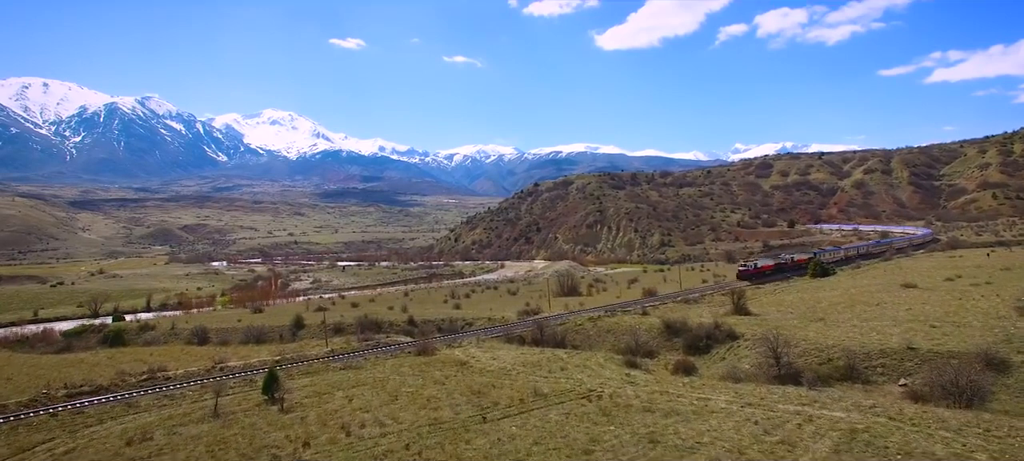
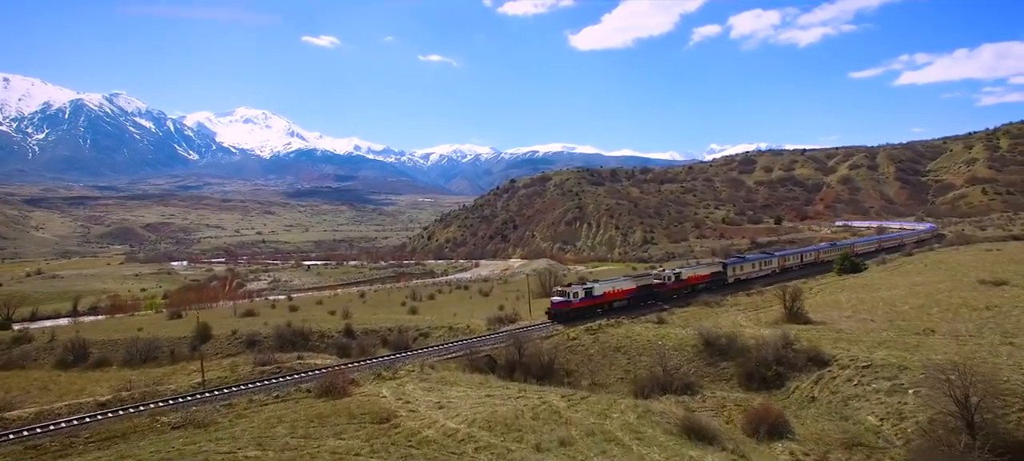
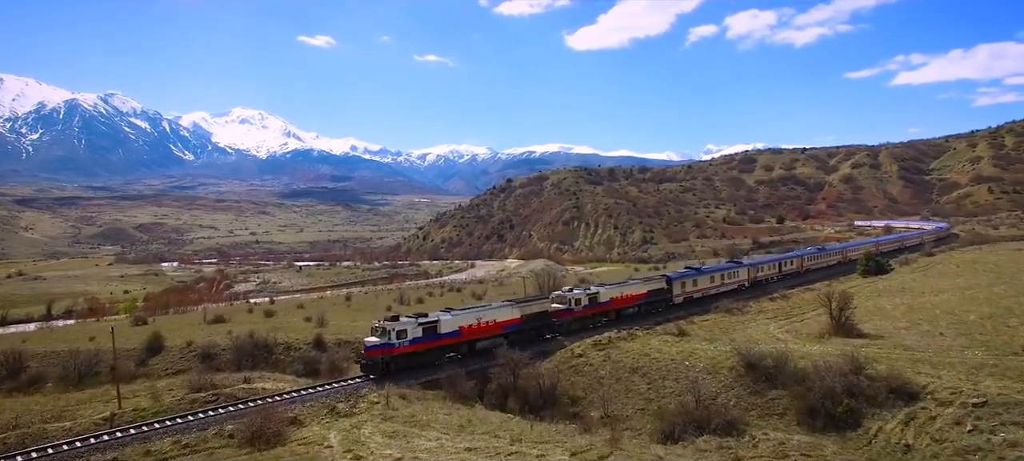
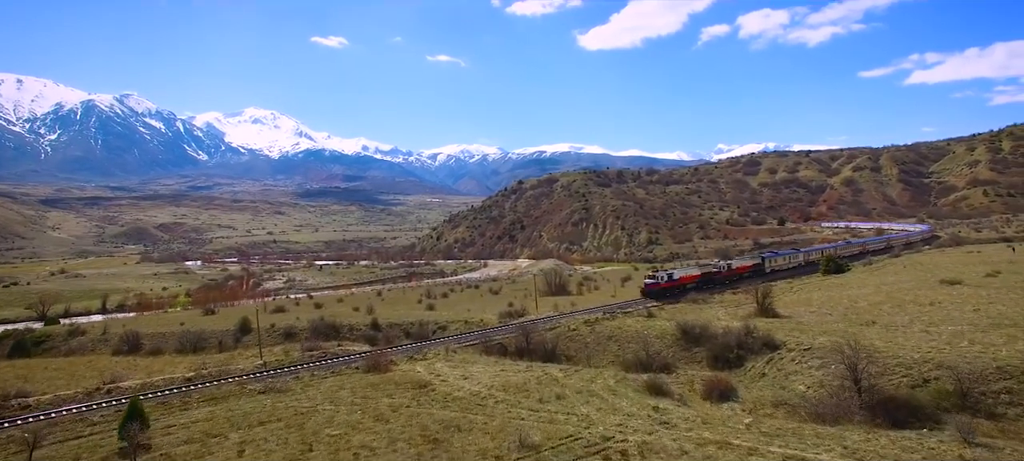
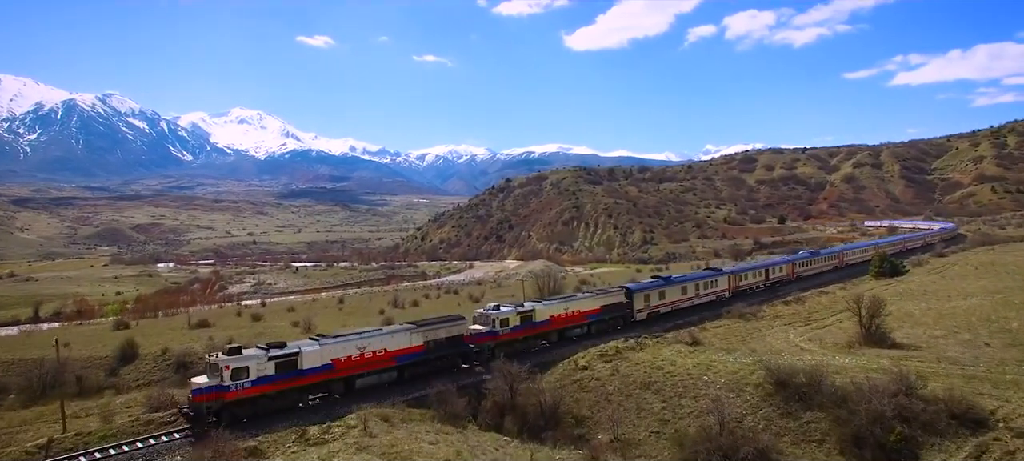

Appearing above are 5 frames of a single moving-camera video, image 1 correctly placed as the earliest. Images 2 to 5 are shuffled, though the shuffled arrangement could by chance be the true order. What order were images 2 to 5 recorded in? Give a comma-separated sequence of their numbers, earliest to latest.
4, 2, 3, 5
